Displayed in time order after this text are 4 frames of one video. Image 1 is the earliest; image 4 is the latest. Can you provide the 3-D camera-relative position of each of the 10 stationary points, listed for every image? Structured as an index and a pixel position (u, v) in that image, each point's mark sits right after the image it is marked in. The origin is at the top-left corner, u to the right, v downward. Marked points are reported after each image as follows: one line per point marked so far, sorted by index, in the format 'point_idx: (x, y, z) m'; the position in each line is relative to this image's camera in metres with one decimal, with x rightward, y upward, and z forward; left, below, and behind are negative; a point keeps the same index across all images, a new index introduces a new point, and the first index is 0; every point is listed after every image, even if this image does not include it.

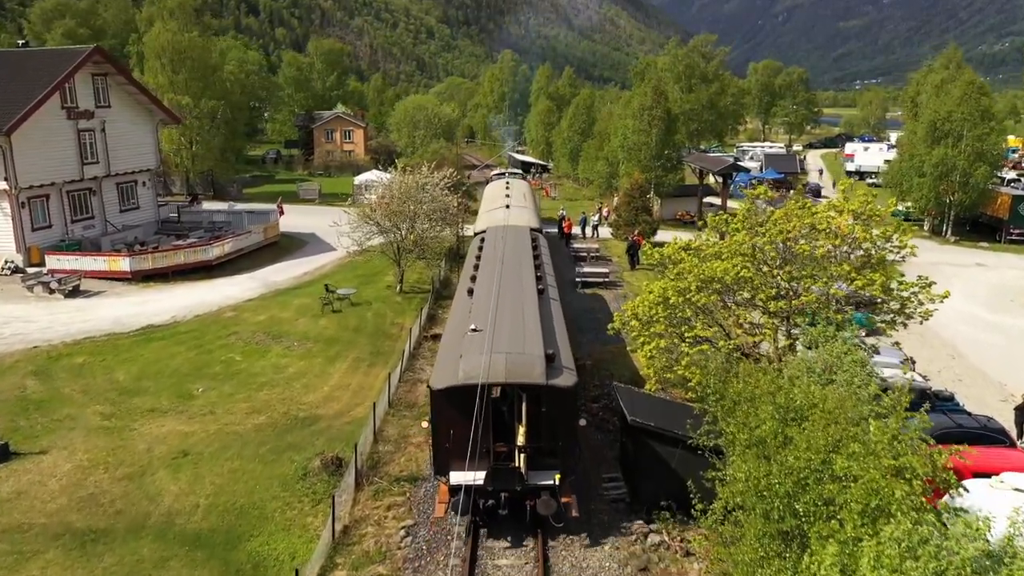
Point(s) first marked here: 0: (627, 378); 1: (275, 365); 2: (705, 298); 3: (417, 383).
0: (+2.3, -1.9, +17.1) m
1: (-5.2, -1.7, +18.3) m
2: (+3.1, -0.2, +13.2) m
3: (-2.0, -2.0, +17.6) m
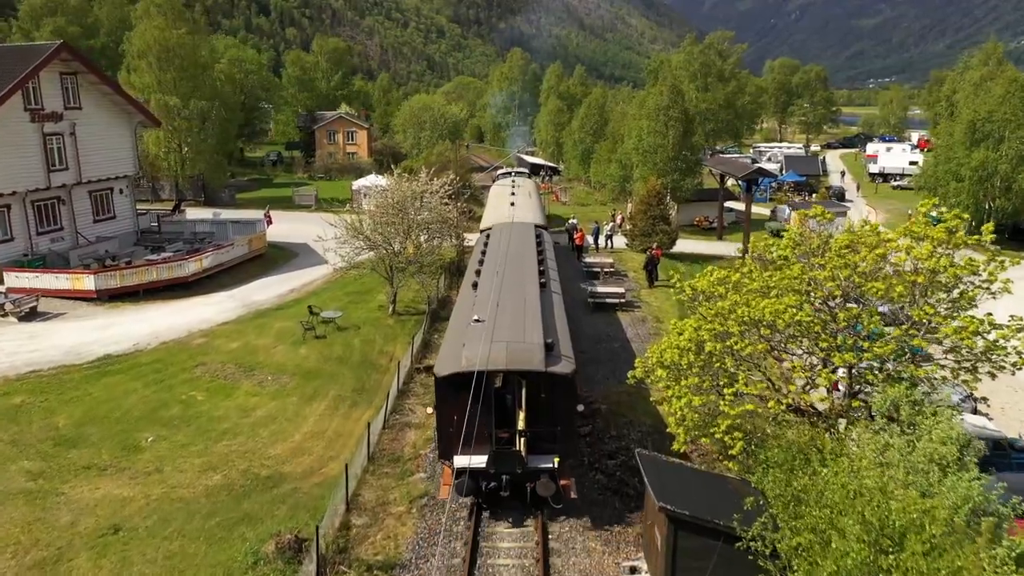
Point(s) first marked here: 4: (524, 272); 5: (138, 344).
0: (+2.4, -2.5, +14.6) m
1: (-5.2, -2.3, +15.9) m
2: (+3.1, -0.7, +10.7) m
3: (-2.0, -2.6, +15.2) m
4: (+0.2, +0.5, +18.2) m
5: (-8.6, -1.3, +19.1) m
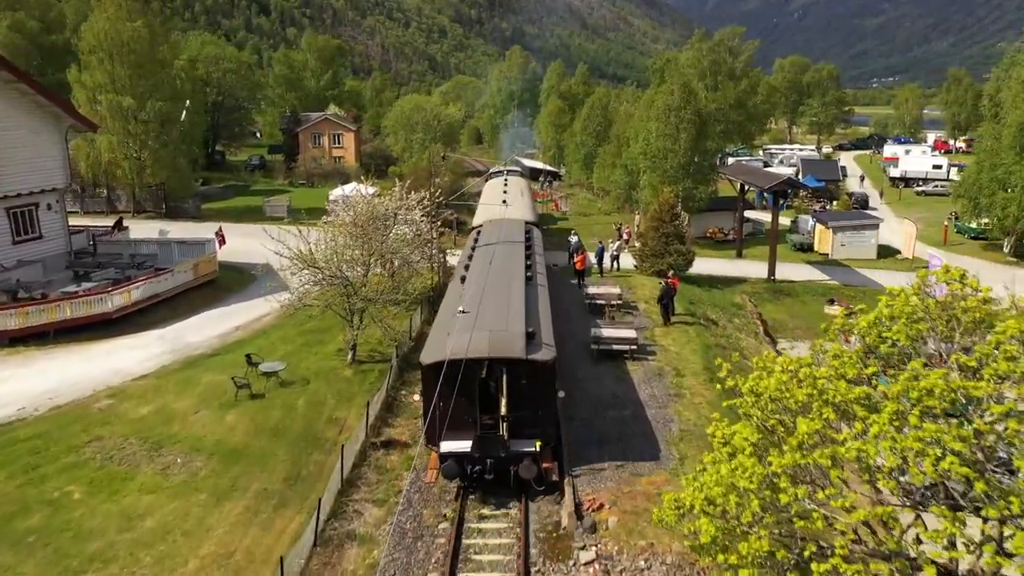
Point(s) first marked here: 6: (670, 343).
0: (+2.0, -3.4, +10.6) m
1: (-5.5, -3.2, +11.9) m
2: (+2.7, -1.6, +6.7) m
3: (-2.3, -3.5, +11.2) m
4: (-0.1, -0.4, +14.2) m
5: (-8.9, -2.2, +15.1) m
6: (+3.5, -1.2, +18.6) m
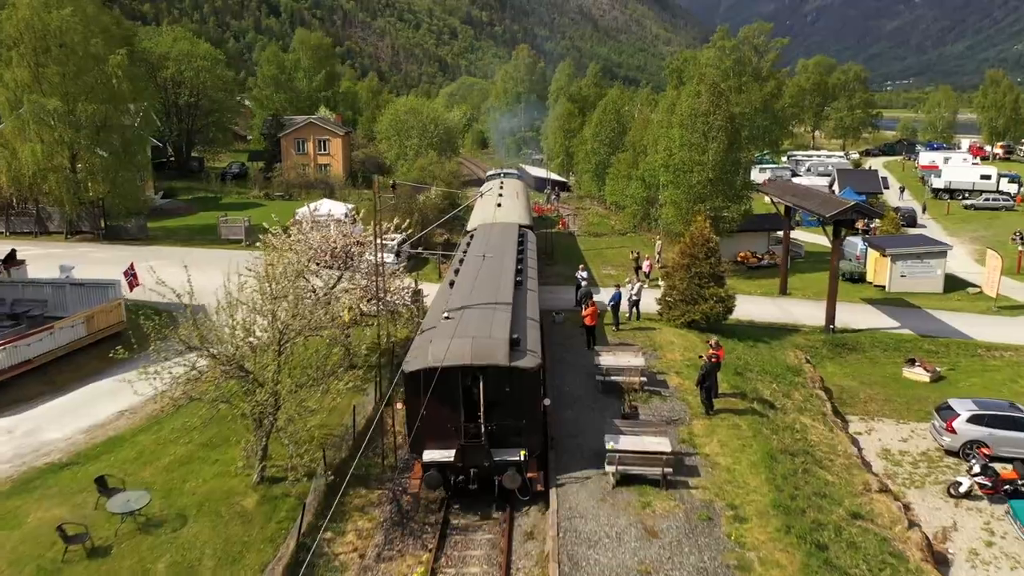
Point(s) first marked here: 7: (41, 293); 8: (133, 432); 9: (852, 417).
0: (+1.6, -4.7, +5.1) m
1: (-5.9, -4.4, +6.4) m
2: (+2.3, -2.9, +1.1) m
3: (-2.7, -4.8, +5.7) m
4: (-0.4, -1.7, +8.7) m
5: (-9.3, -3.5, +9.7) m
6: (+3.2, -2.6, +13.0) m
7: (-11.2, -0.1, +19.6) m
8: (-6.5, -2.4, +14.2) m
9: (+7.3, -2.8, +17.8) m
